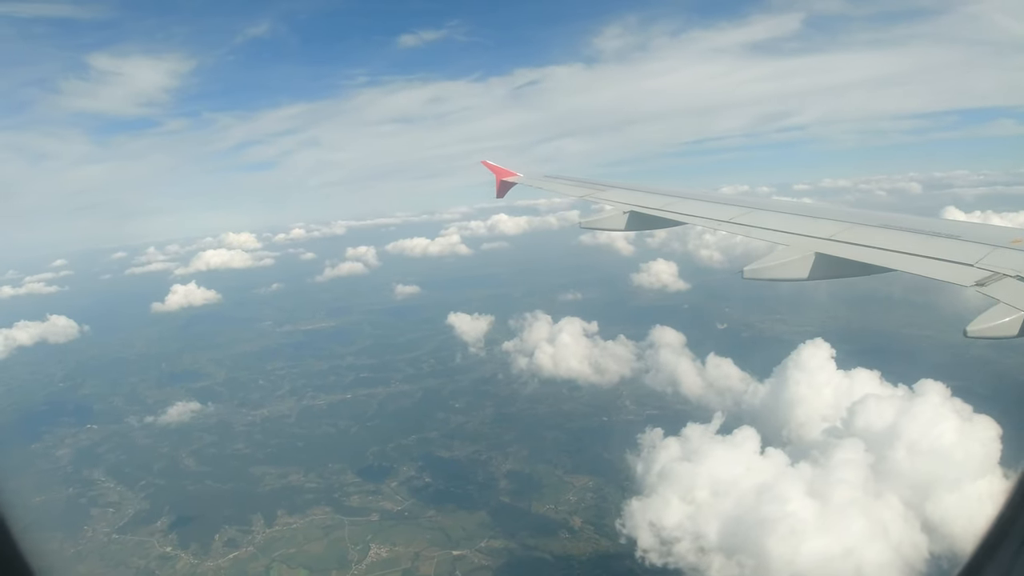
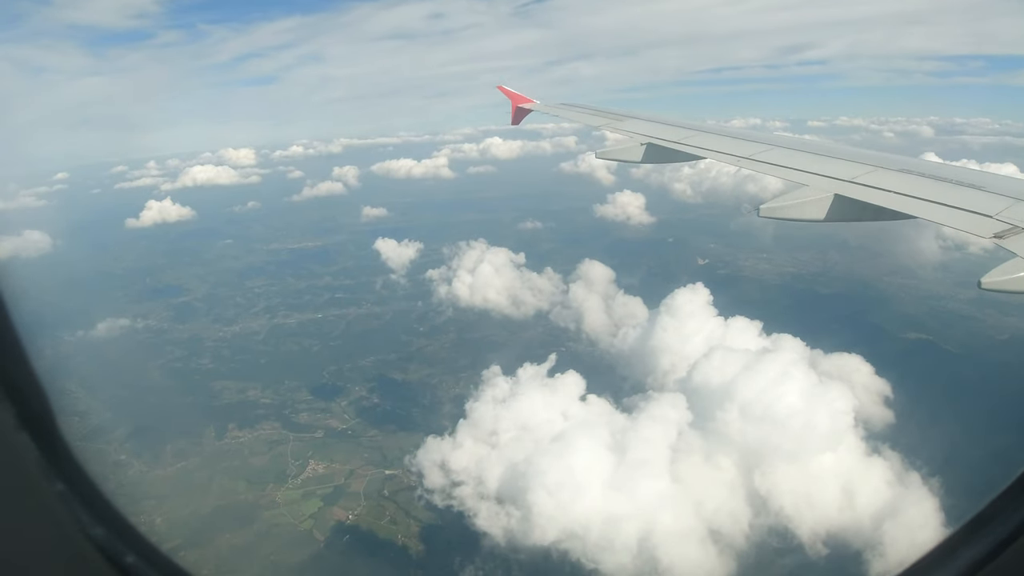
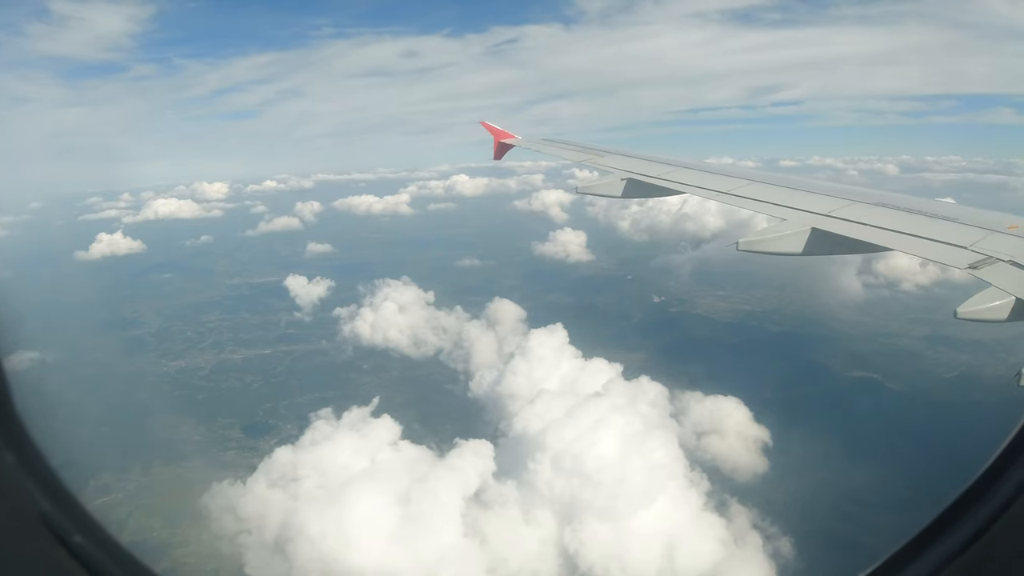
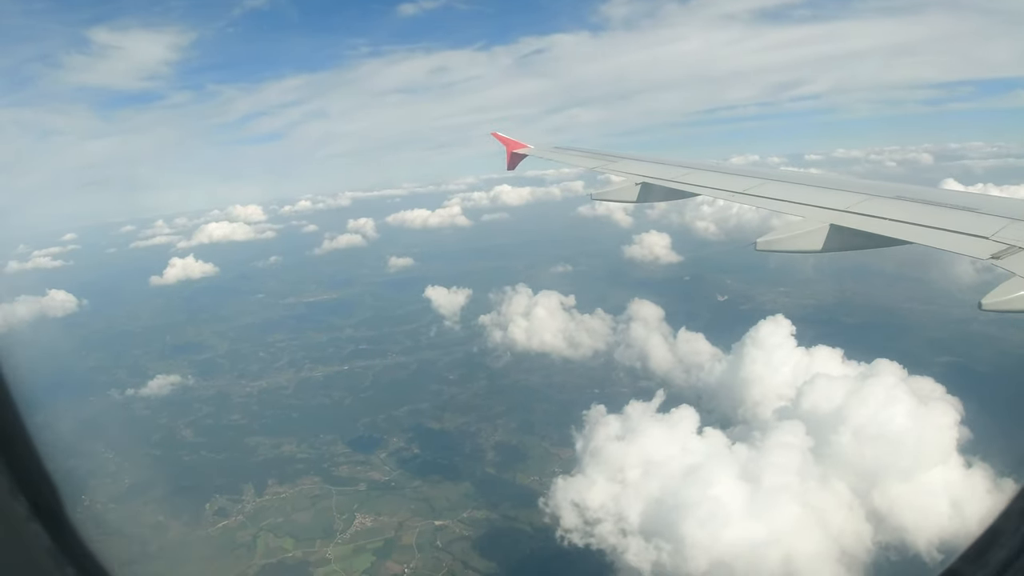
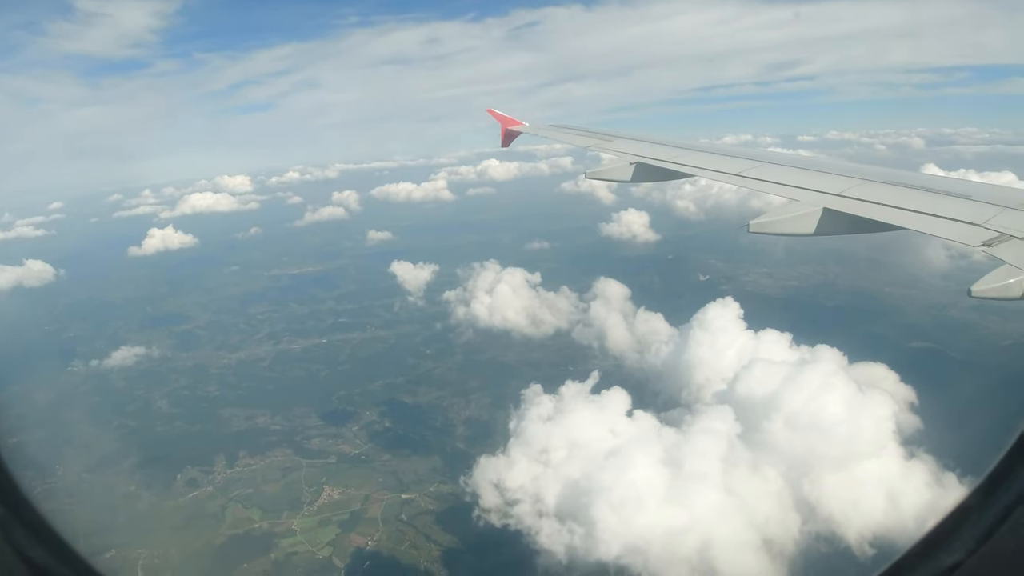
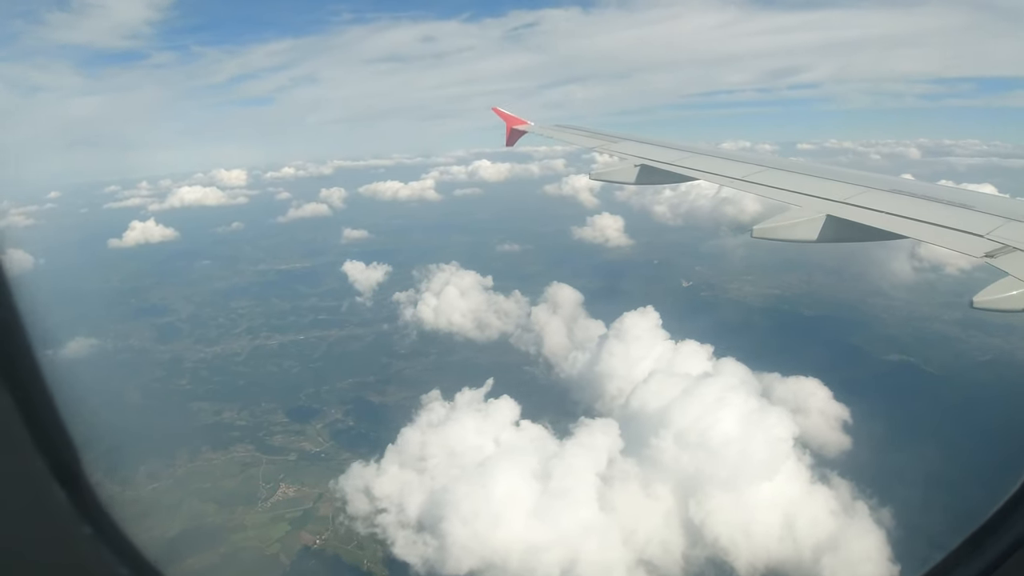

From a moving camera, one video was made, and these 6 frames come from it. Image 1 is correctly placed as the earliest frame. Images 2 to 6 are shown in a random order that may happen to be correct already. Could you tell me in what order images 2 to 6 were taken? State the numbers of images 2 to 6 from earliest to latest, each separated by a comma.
4, 5, 2, 6, 3
